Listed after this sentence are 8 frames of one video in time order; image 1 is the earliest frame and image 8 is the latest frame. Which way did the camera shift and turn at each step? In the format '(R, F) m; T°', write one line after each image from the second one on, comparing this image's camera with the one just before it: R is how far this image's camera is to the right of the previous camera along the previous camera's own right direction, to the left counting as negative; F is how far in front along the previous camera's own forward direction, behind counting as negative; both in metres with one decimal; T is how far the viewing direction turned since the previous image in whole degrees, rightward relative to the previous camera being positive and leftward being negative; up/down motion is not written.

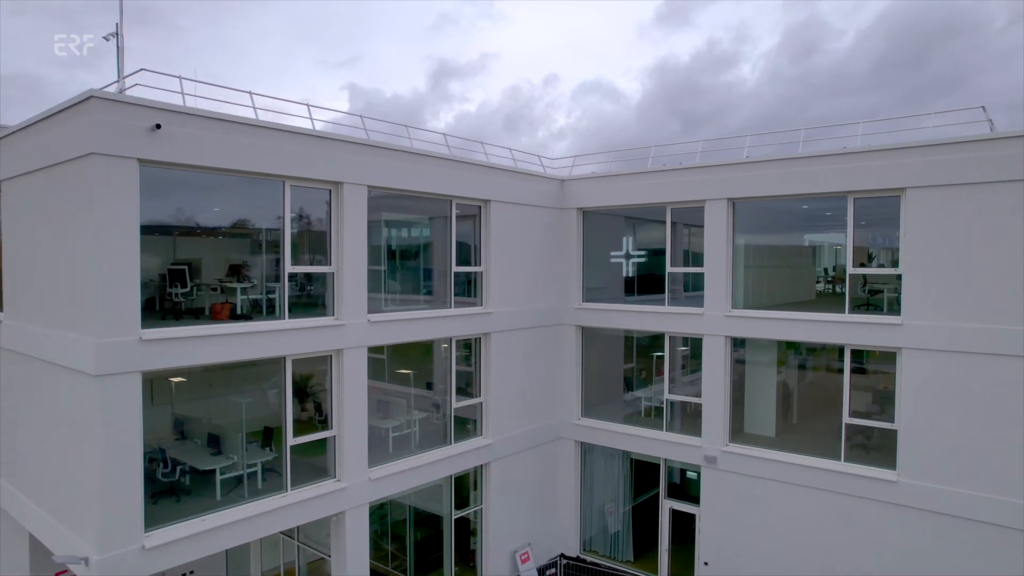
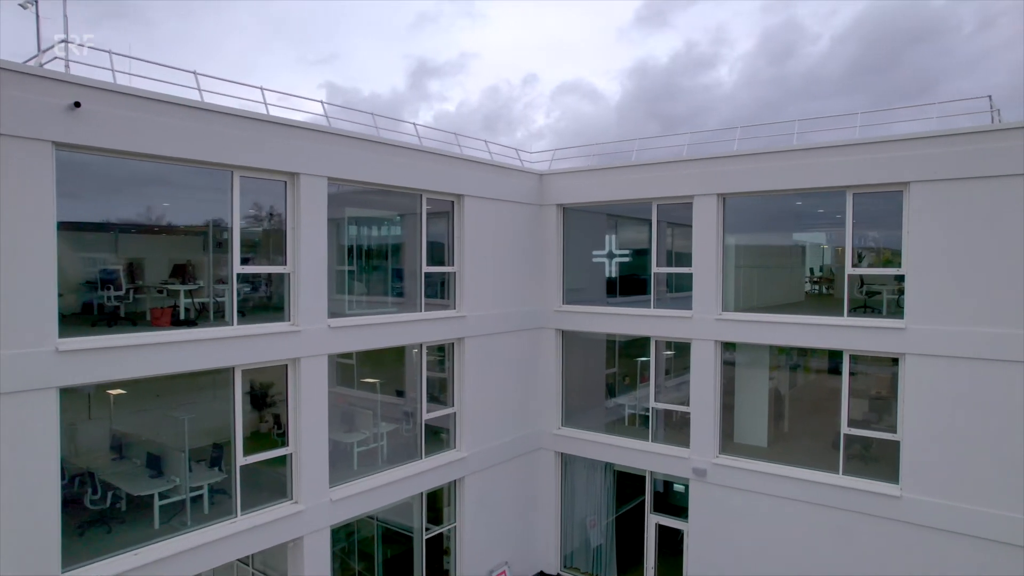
(0.0, +0.6) m; +2°
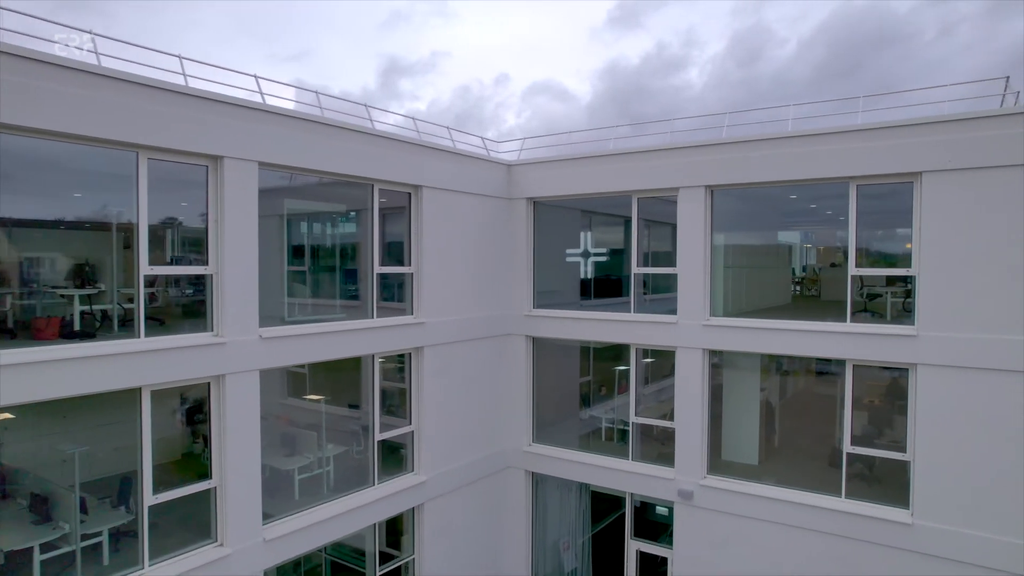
(+0.1, +0.9) m; +2°
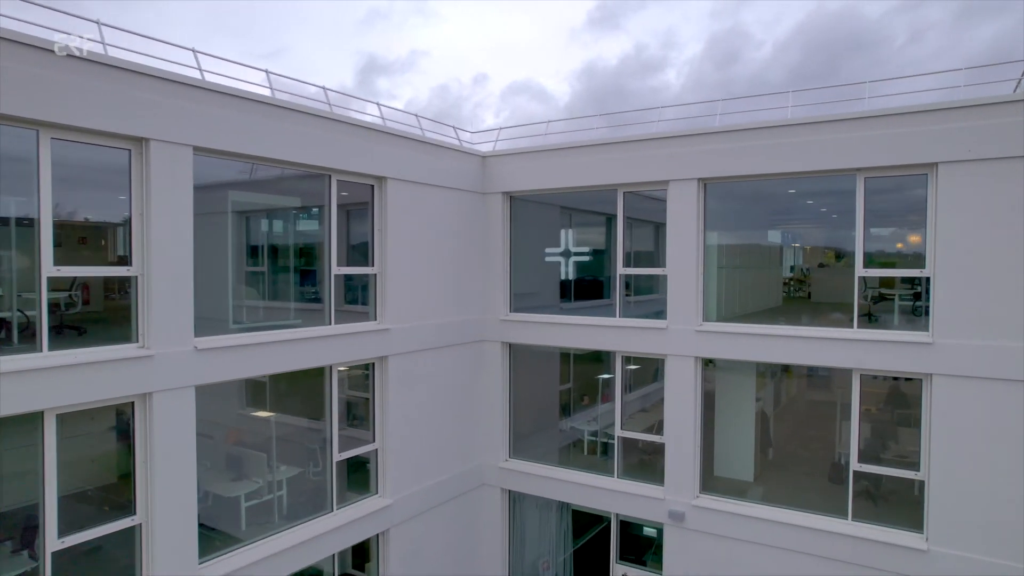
(0.0, +0.7) m; +2°
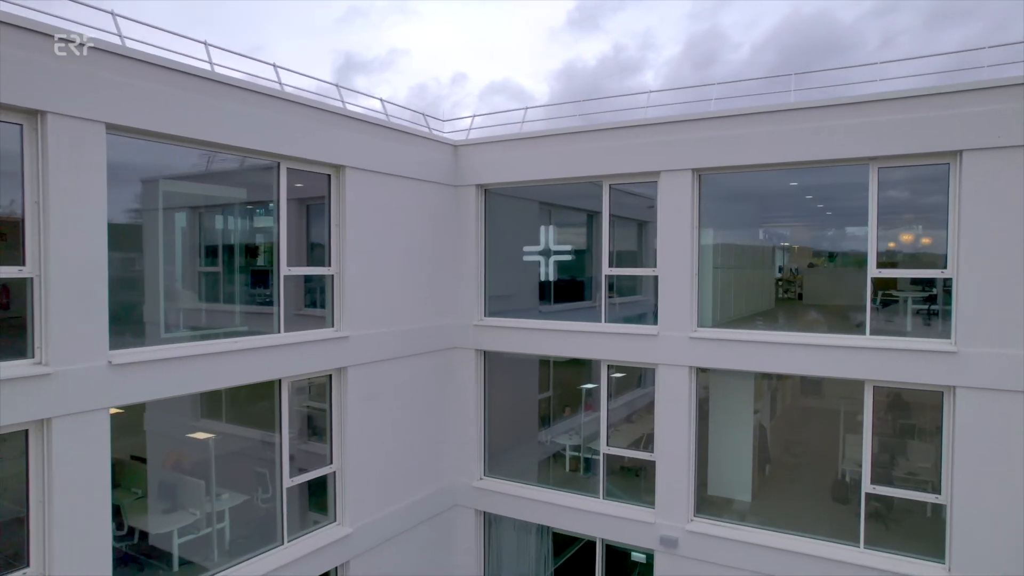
(0.0, +0.7) m; +2°
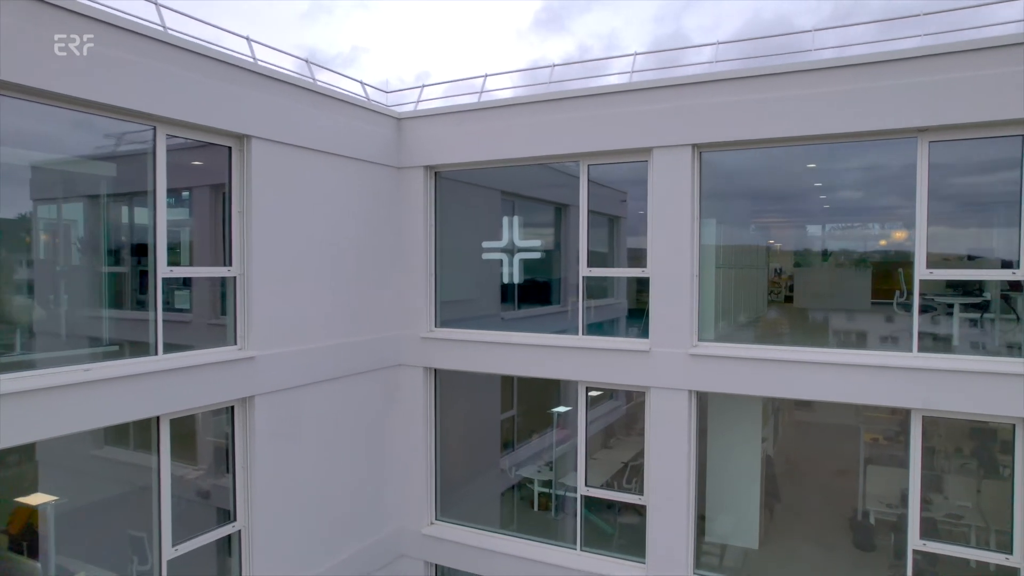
(+0.1, +1.3) m; +3°
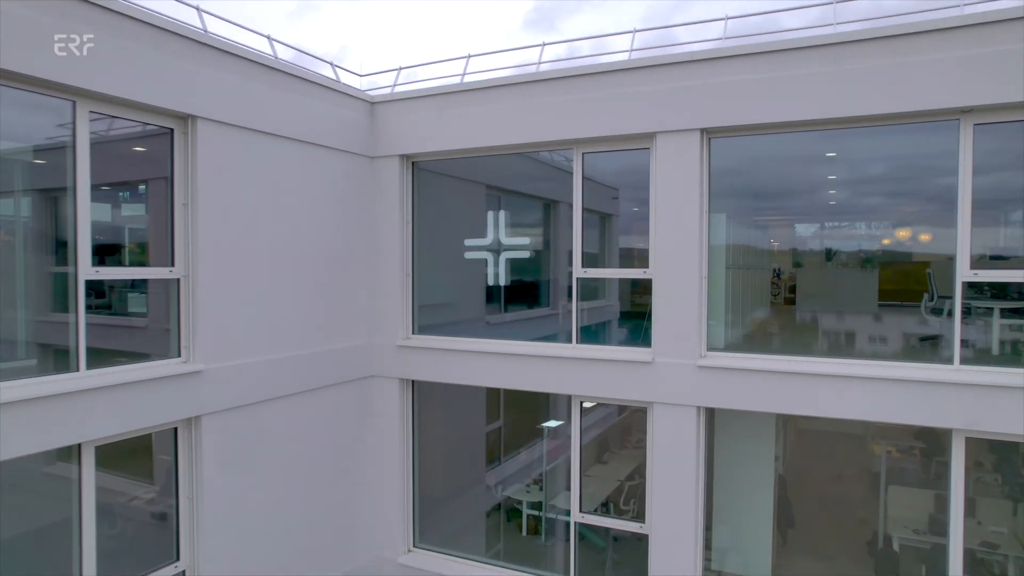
(0.0, +0.6) m; +1°
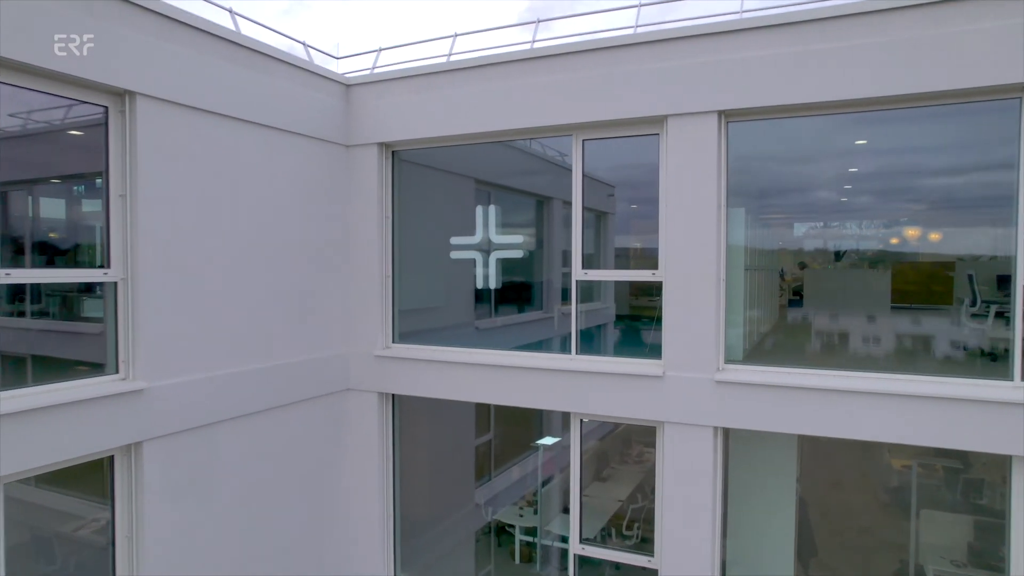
(0.0, +0.6) m; +1°
